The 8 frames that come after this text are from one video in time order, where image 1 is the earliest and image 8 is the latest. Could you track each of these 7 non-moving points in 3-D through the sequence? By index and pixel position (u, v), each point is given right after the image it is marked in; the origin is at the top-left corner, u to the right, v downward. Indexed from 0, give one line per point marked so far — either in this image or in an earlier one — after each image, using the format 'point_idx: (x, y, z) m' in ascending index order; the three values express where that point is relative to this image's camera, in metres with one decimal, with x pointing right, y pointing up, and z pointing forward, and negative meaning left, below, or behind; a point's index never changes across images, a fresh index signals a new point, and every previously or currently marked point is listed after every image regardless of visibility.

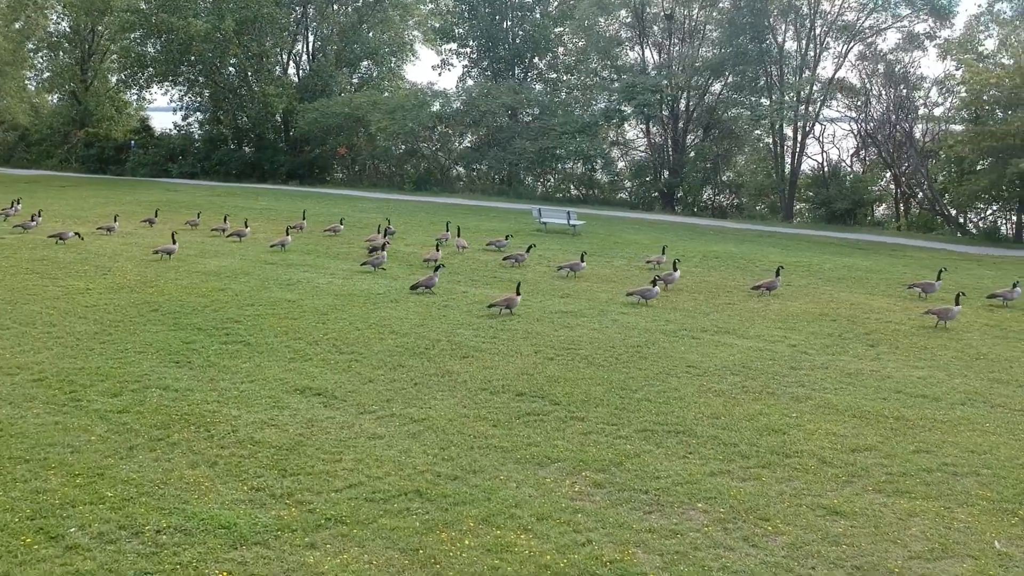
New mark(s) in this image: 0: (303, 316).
0: (-4.9, -0.7, +16.1) m
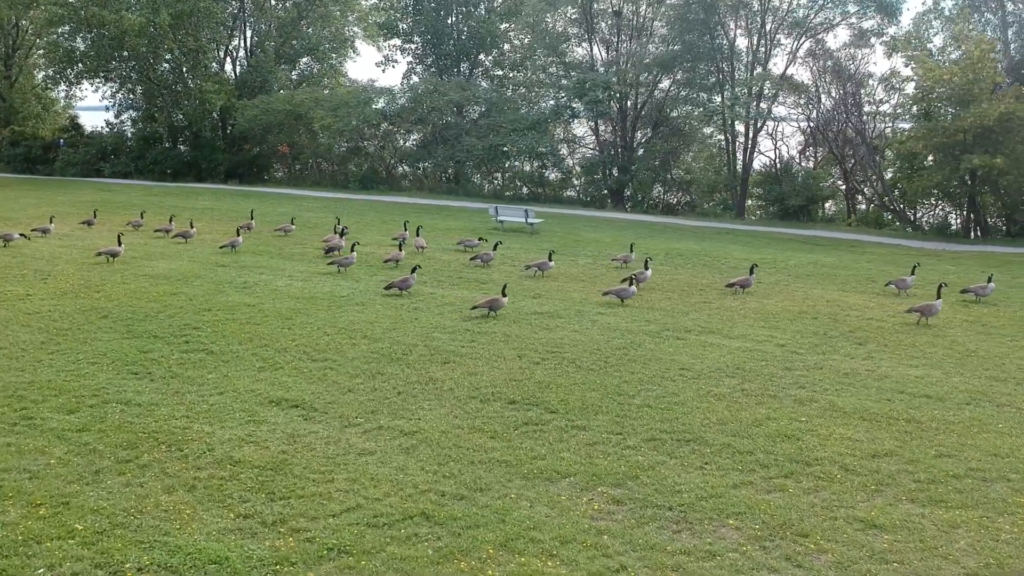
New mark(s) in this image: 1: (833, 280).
0: (-5.4, -0.7, +15.4) m
1: (+8.8, 0.0, +19.2) m
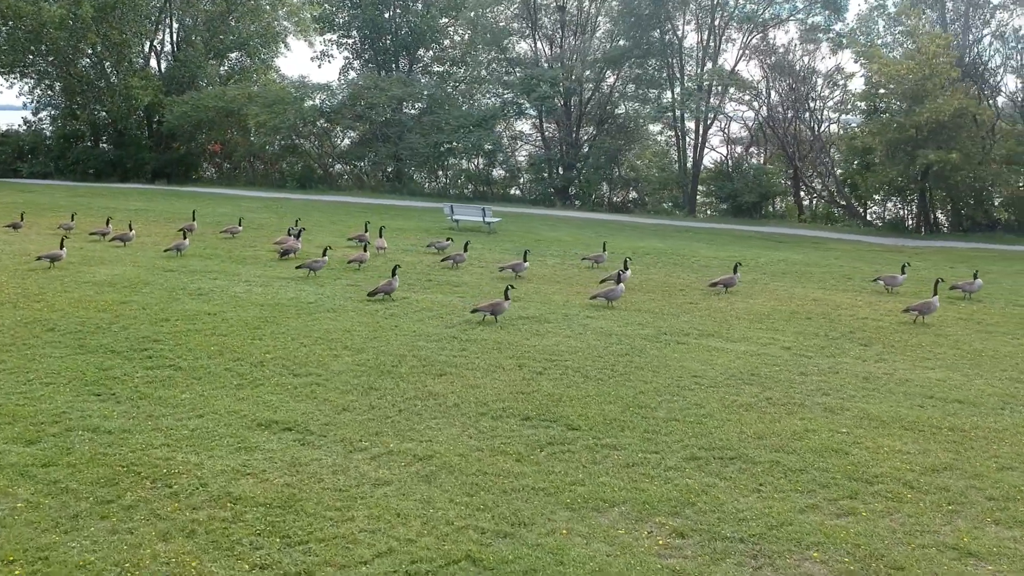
0: (-5.8, -0.9, +14.4) m
1: (+8.2, +0.1, +19.3) m
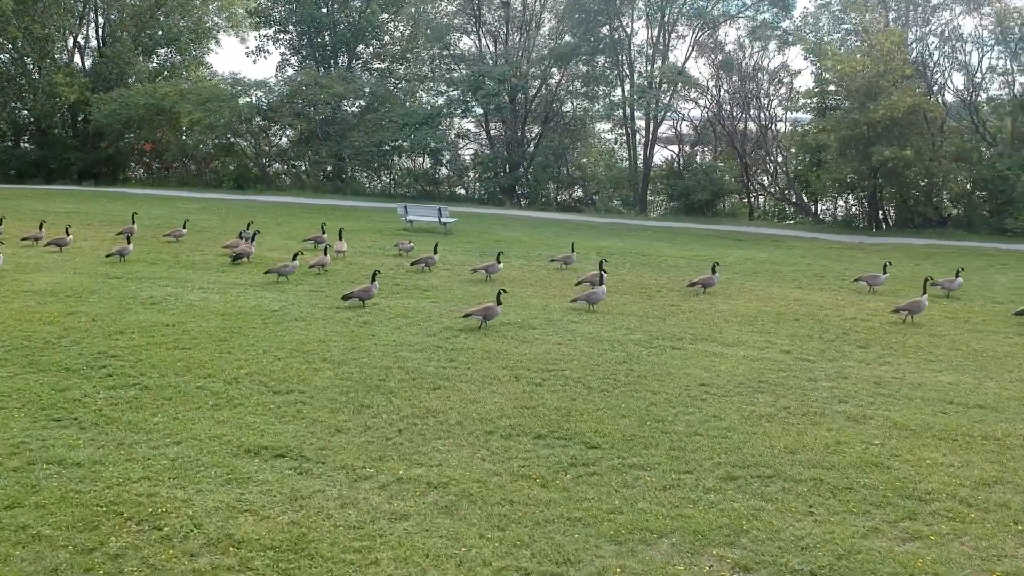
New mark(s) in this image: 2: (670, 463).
0: (-6.1, -1.1, +13.6) m
1: (+7.5, +0.1, +19.3) m
2: (+1.4, -1.5, +6.2) m
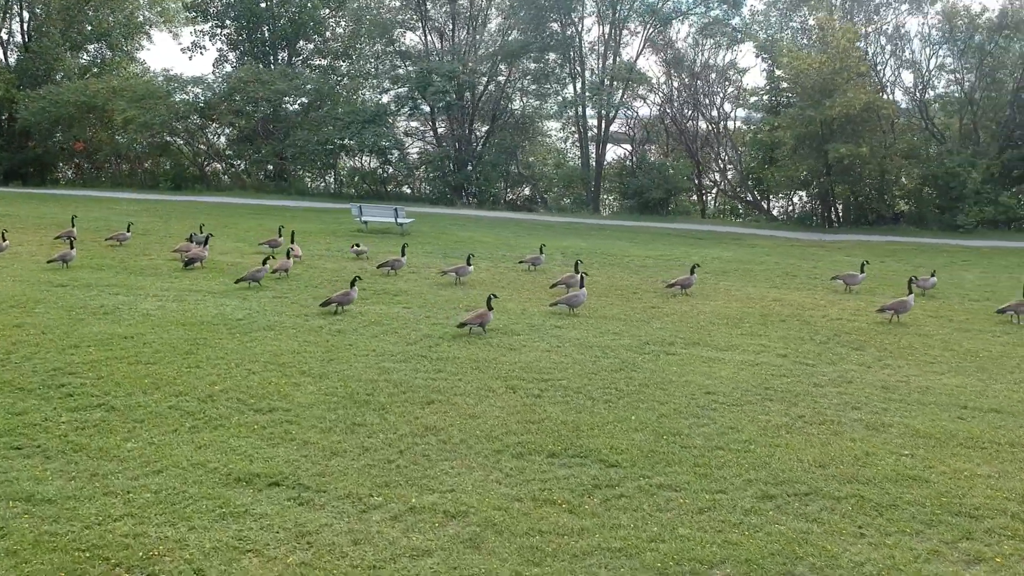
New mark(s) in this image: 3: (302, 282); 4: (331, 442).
0: (-6.4, -1.3, +12.8) m
1: (+6.8, +0.1, +19.4) m
2: (+1.6, -1.6, +5.9) m
3: (-5.9, +0.2, +19.7) m
4: (-2.0, -1.7, +7.7) m
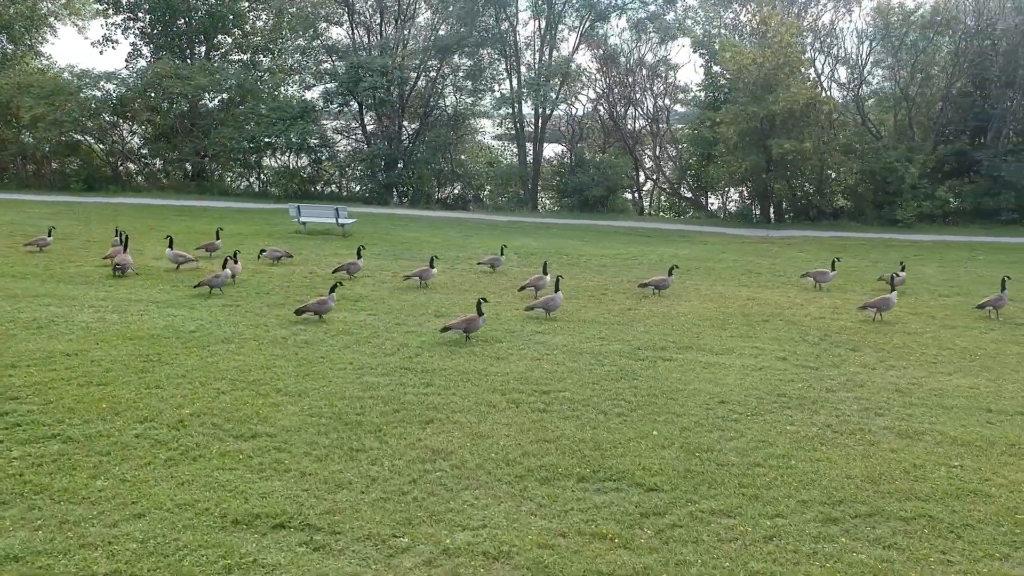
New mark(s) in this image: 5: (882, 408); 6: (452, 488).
0: (-6.6, -1.5, +11.7) m
1: (+5.9, +0.1, +19.4) m
2: (+1.9, -1.7, +5.5) m
3: (-6.8, 0.0, +18.7) m
4: (-1.8, -1.8, +7.0) m
5: (+4.0, -1.3, +7.7) m
6: (-0.5, -1.8, +6.4) m
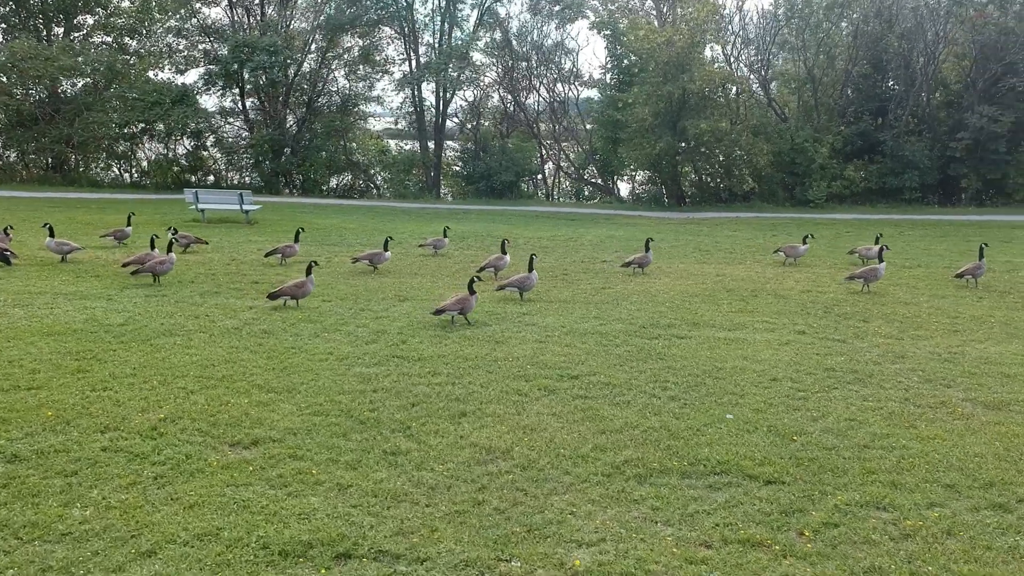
0: (-6.5, -1.3, +10.0) m
1: (+4.8, +0.8, +19.2) m
2: (+2.7, -1.4, +5.0) m
3: (-7.7, +0.3, +16.8) m
4: (-1.1, -1.6, +5.9) m
5: (+4.5, -1.0, +7.3) m
6: (+0.2, -1.6, +5.5) m
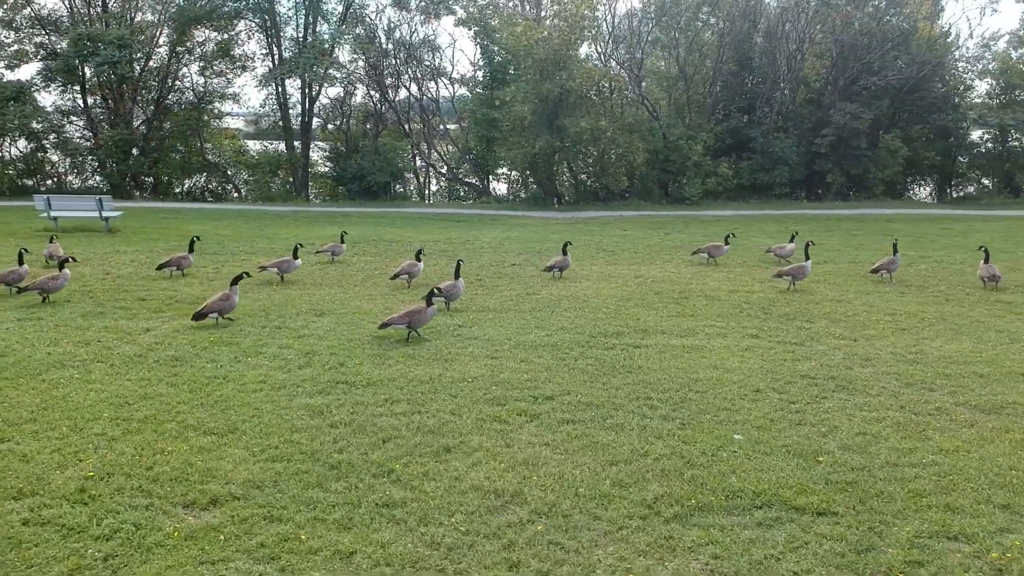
0: (-7.0, -1.7, +8.1) m
1: (+2.6, +0.8, +19.1) m
2: (+3.0, -1.6, +4.7) m
3: (-9.3, -0.1, +14.6) m
4: (-1.0, -1.9, +5.0) m
5: (+4.4, -1.0, +7.4) m
6: (+0.4, -1.8, +4.9) m
